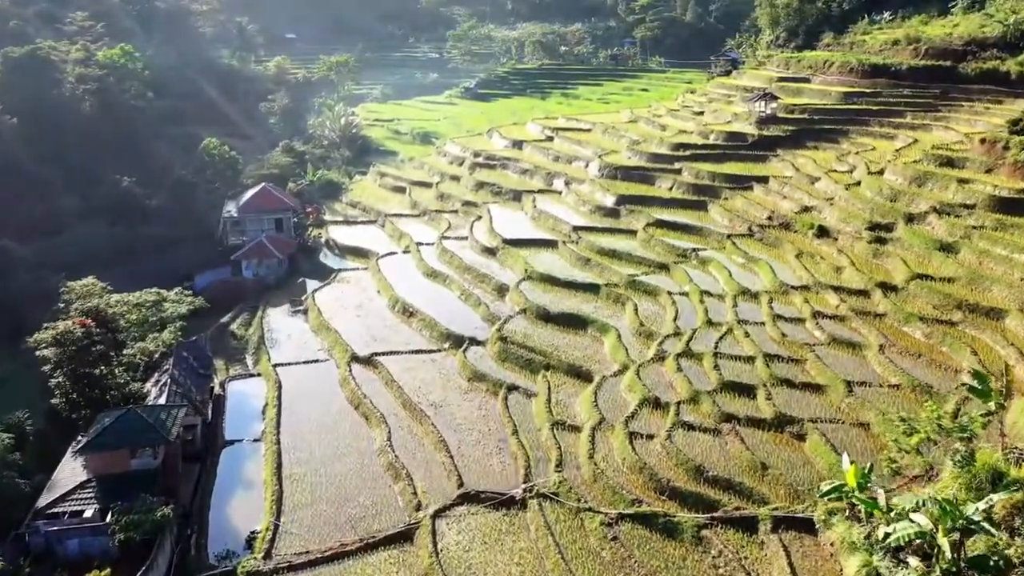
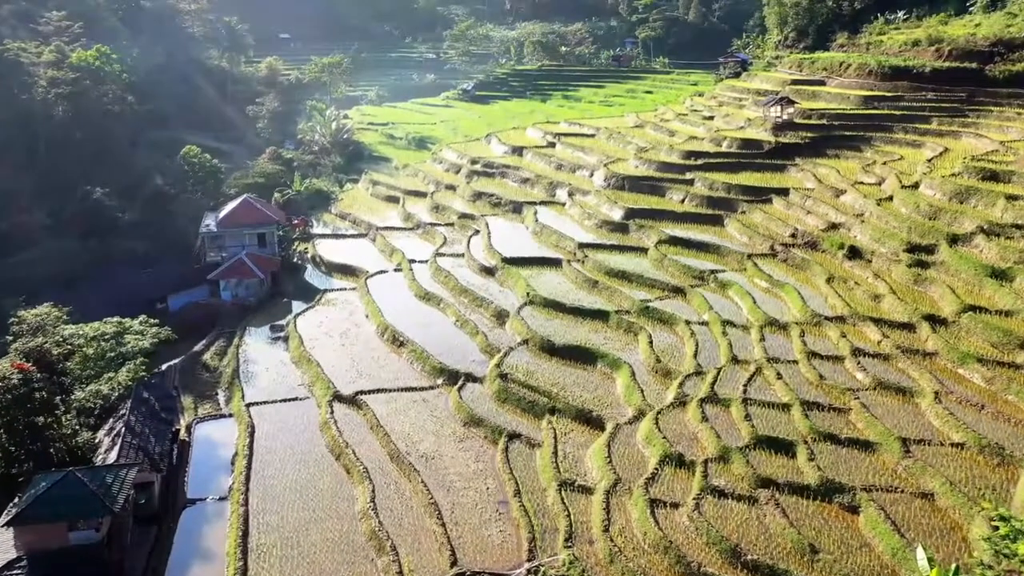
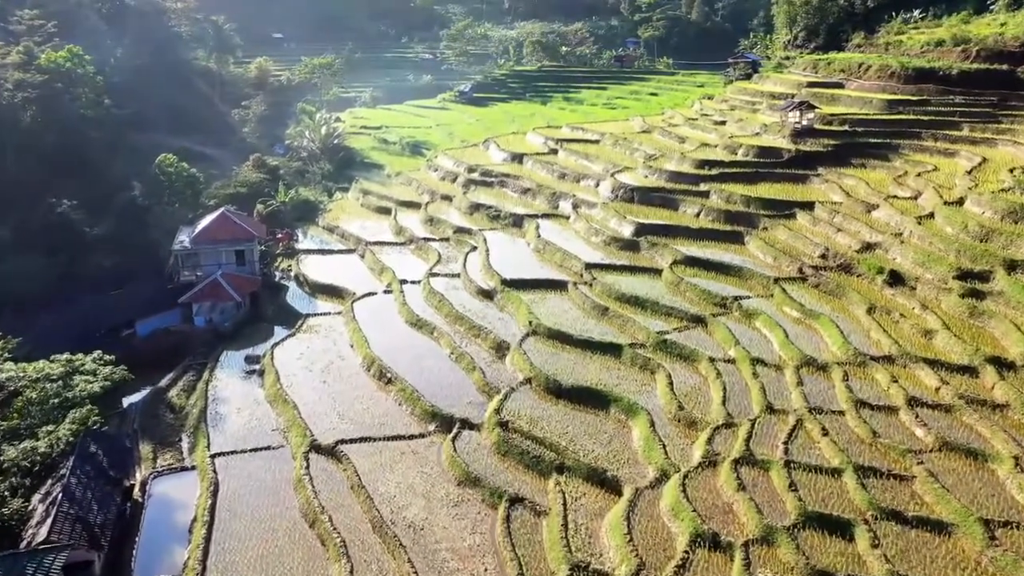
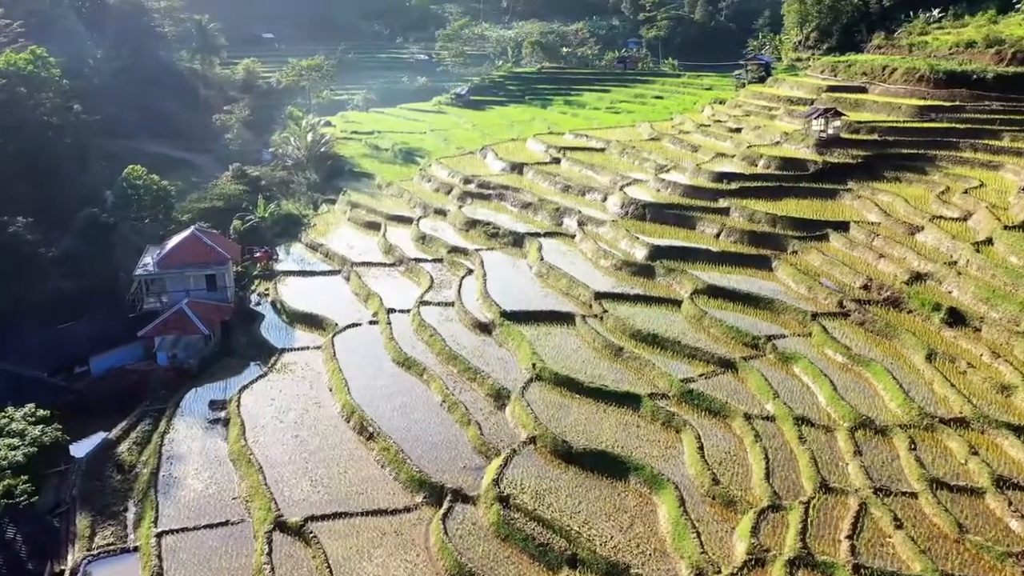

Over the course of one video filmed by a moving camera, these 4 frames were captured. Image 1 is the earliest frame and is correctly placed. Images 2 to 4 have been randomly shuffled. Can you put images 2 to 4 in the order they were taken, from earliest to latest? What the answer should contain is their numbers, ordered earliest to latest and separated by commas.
2, 3, 4
